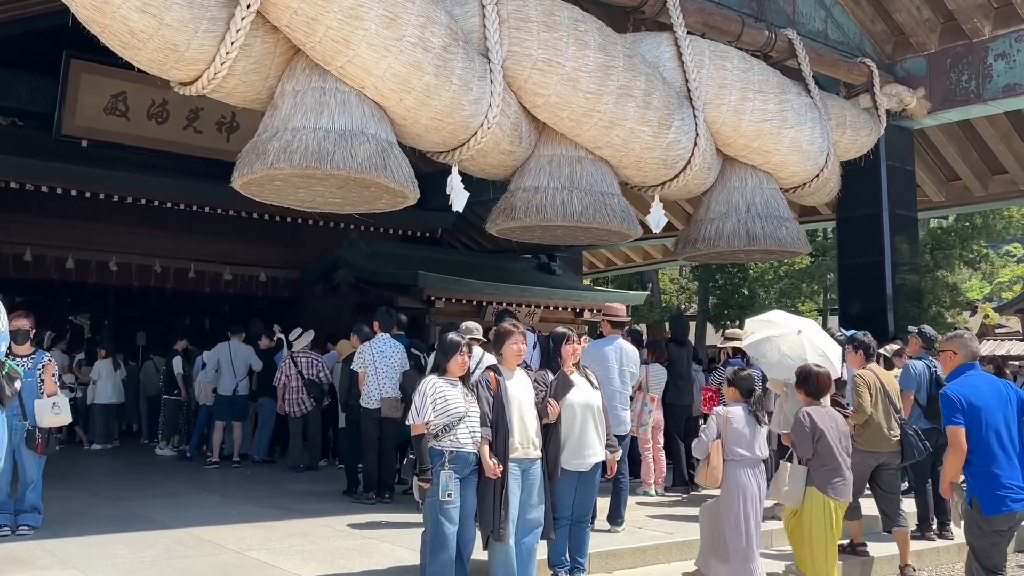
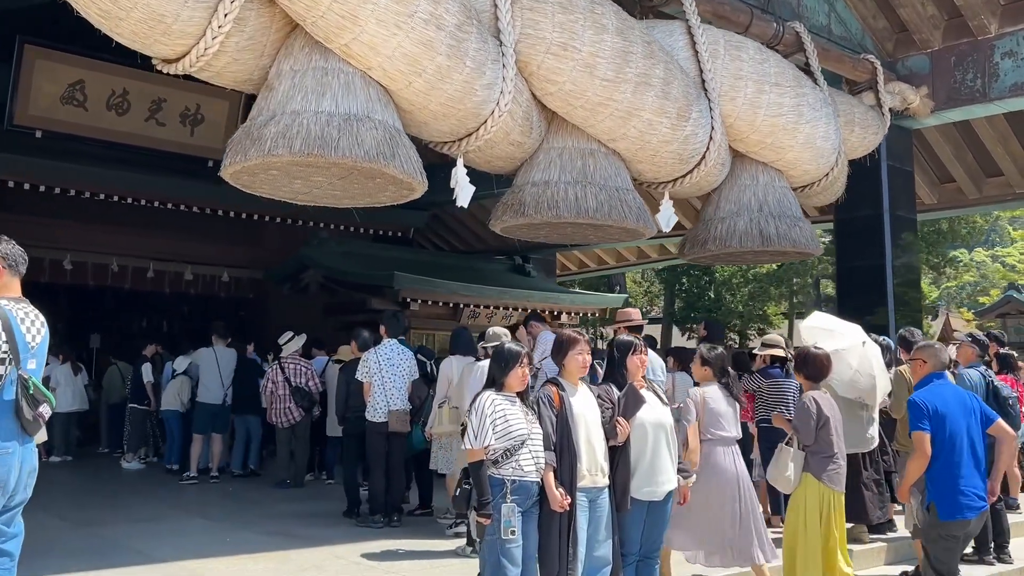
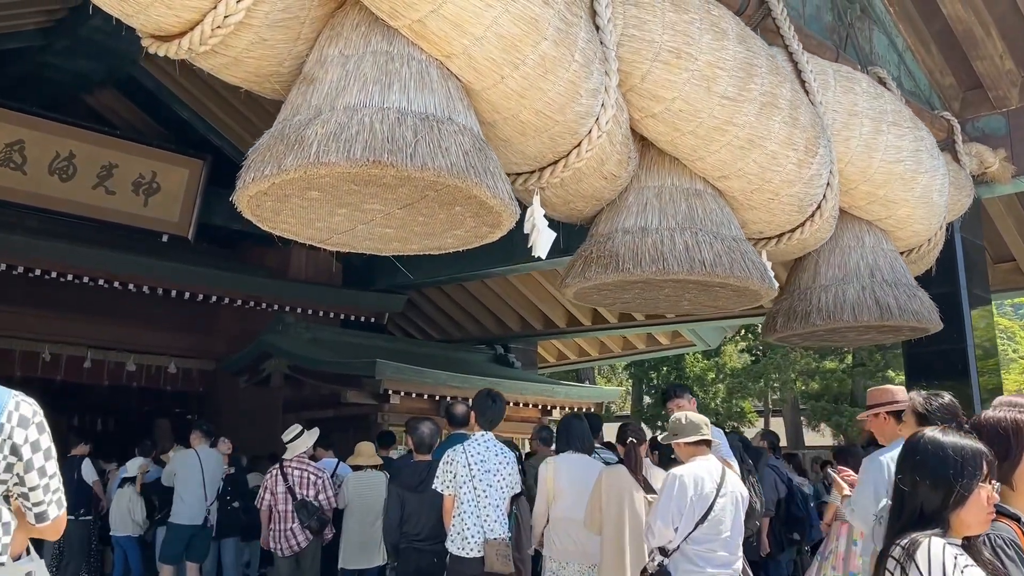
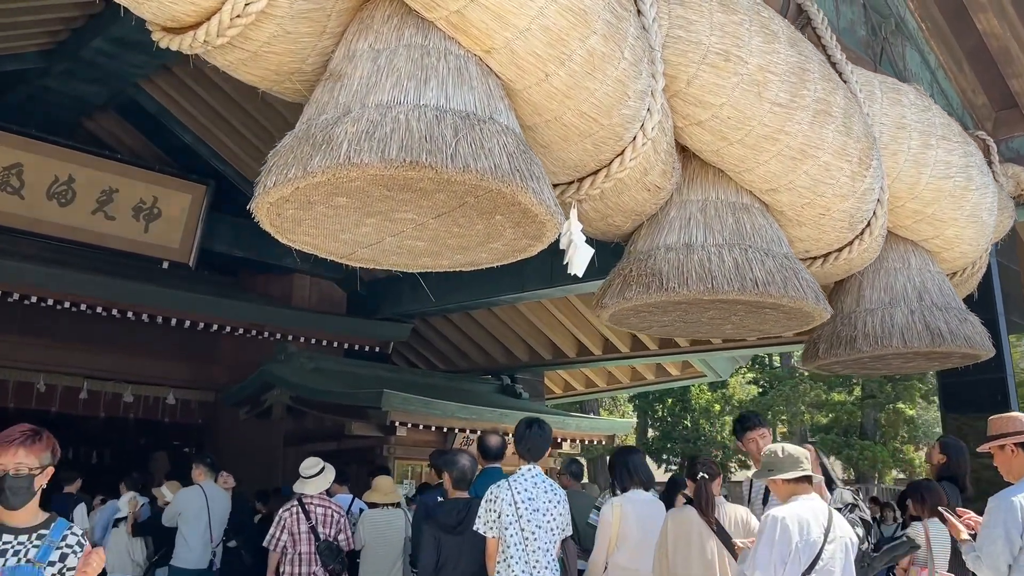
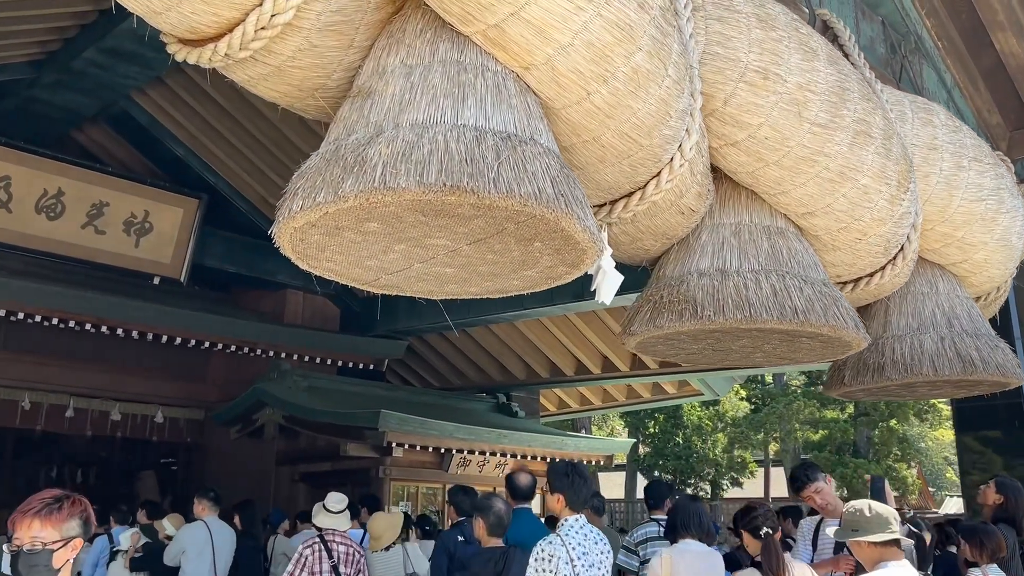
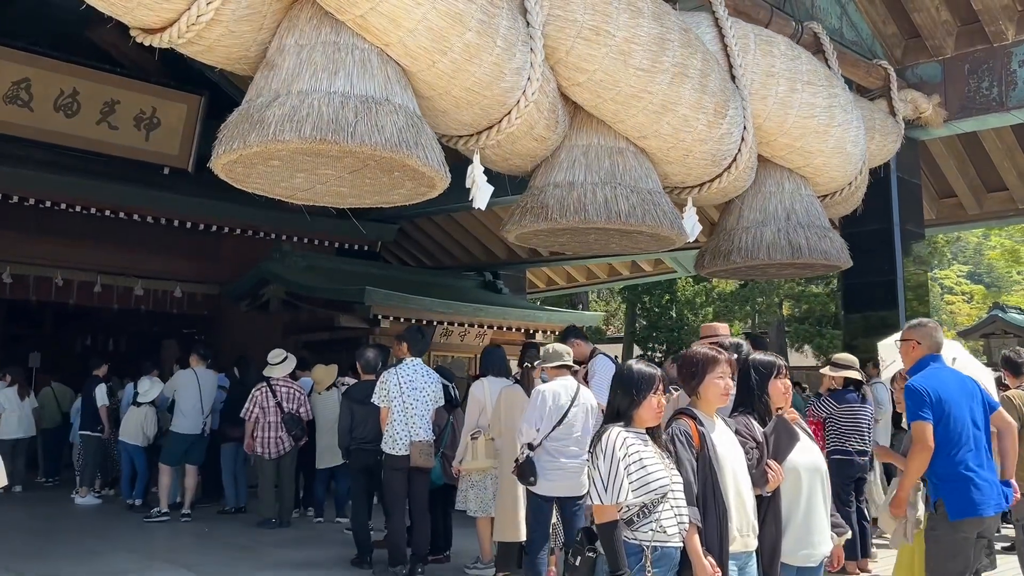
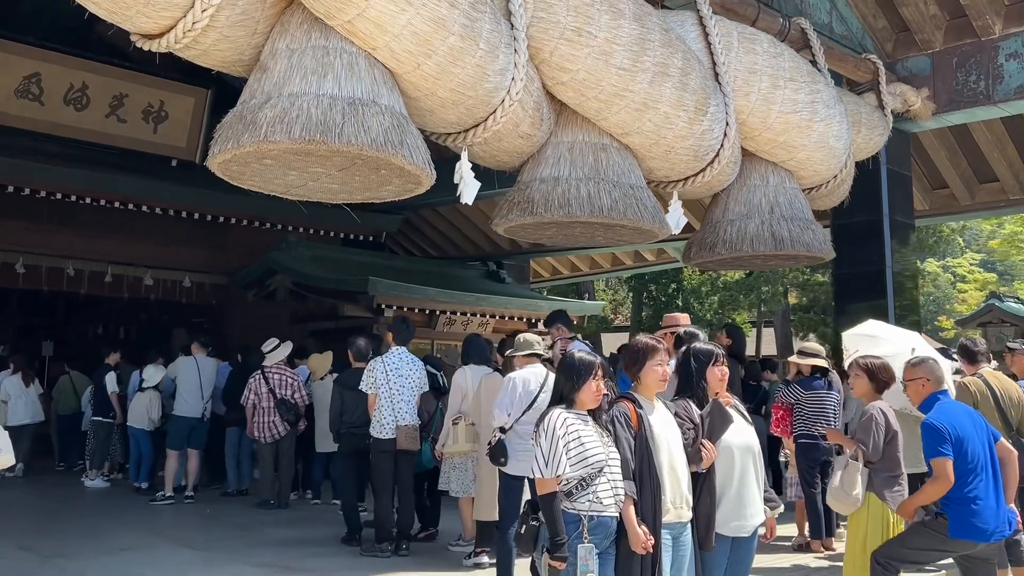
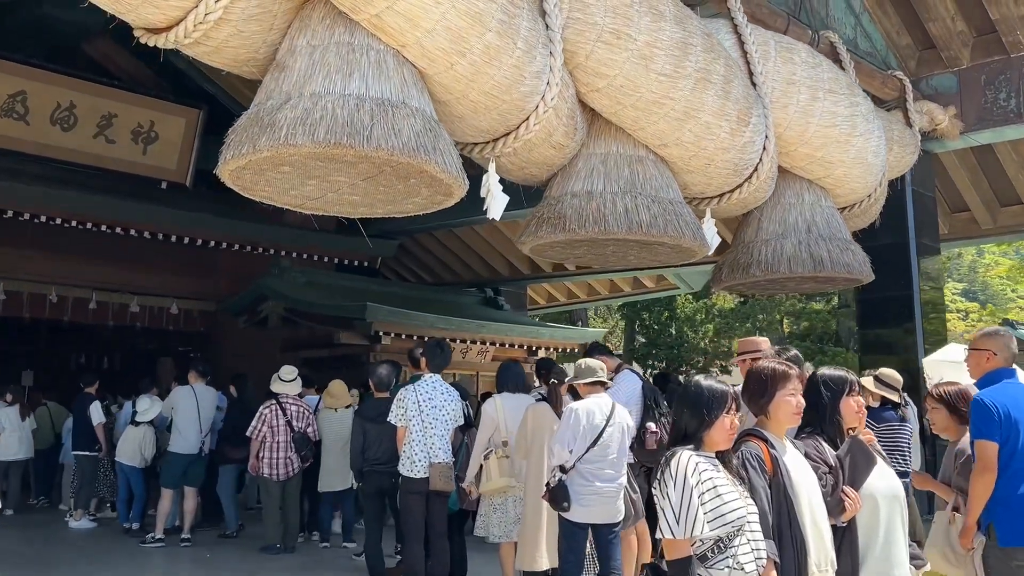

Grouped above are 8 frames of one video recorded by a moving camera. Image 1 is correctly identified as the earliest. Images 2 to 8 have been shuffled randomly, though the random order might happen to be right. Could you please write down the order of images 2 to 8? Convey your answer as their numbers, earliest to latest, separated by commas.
2, 7, 6, 8, 3, 4, 5
